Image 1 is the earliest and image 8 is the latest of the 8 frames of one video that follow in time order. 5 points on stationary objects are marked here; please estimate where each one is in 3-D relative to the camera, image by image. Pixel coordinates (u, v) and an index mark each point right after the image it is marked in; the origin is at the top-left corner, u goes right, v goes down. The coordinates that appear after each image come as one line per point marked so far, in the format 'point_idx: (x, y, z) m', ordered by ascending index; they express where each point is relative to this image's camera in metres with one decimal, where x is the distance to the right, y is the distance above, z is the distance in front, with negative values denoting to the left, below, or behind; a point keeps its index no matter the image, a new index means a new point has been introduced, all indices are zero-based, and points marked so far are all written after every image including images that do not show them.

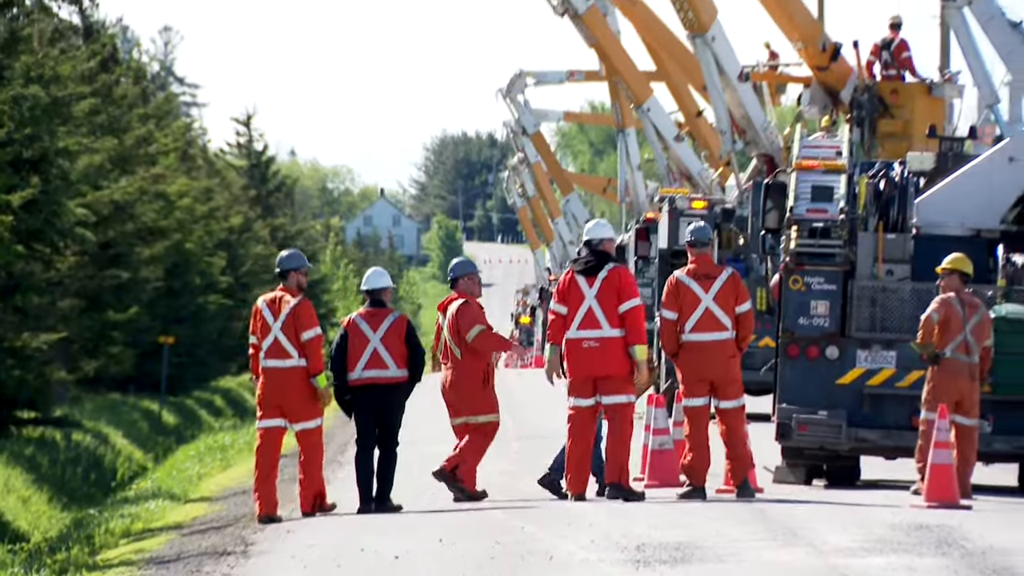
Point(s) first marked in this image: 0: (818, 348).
0: (+1.4, -0.3, +9.6) m
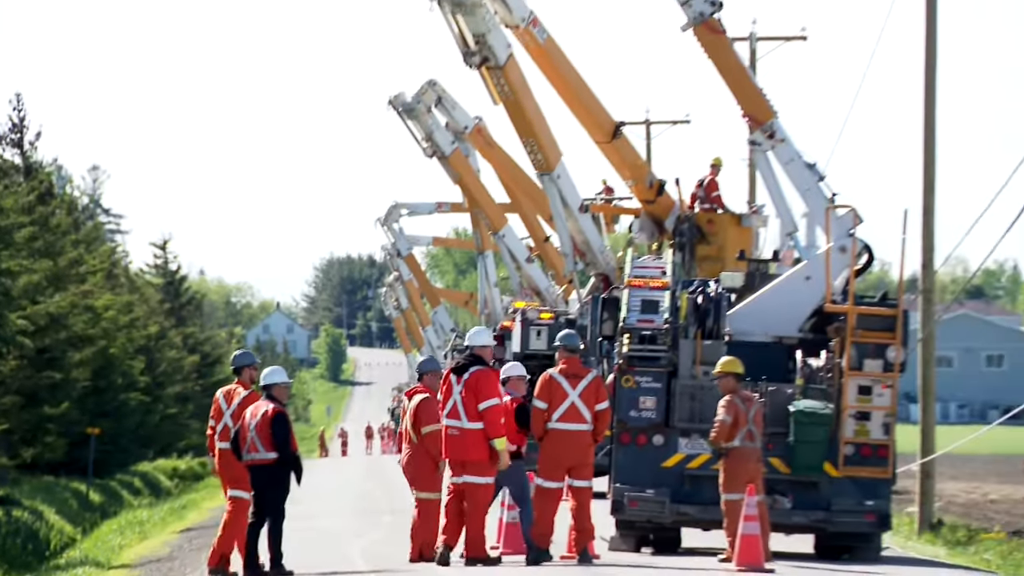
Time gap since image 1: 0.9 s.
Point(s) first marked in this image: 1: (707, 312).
0: (+0.7, -0.8, +11.4) m
1: (+1.1, -0.1, +11.6) m
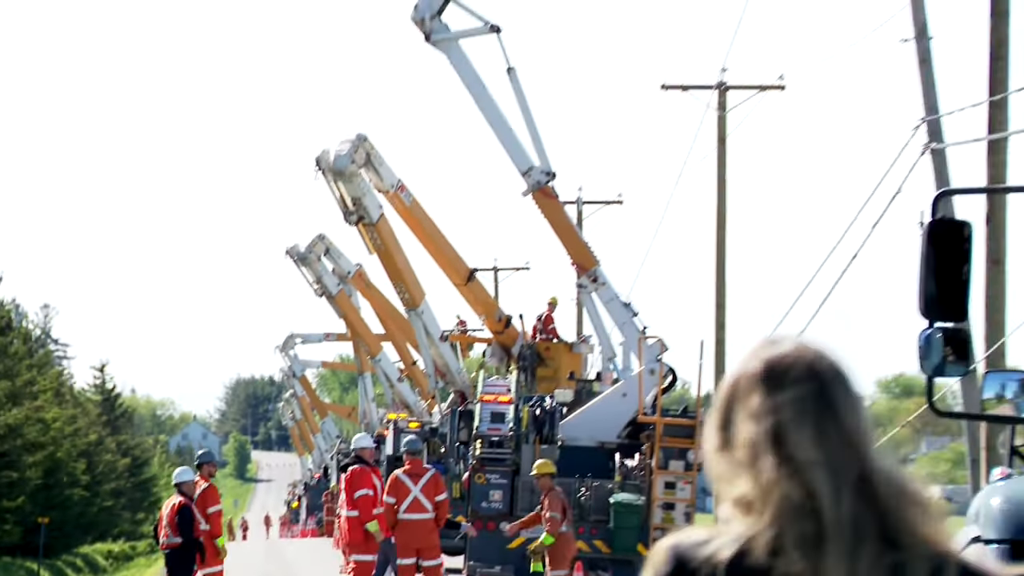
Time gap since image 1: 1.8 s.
0: (-0.1, -1.6, +14.2) m
1: (+0.2, -0.9, +14.4) m
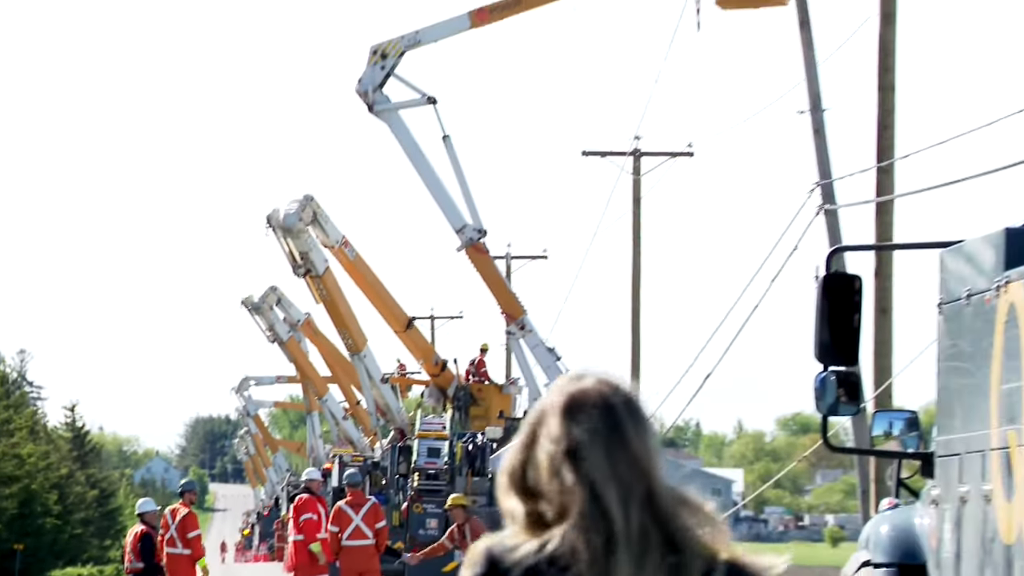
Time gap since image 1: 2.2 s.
0: (-0.6, -1.9, +15.6) m
1: (-0.3, -1.3, +15.8) m
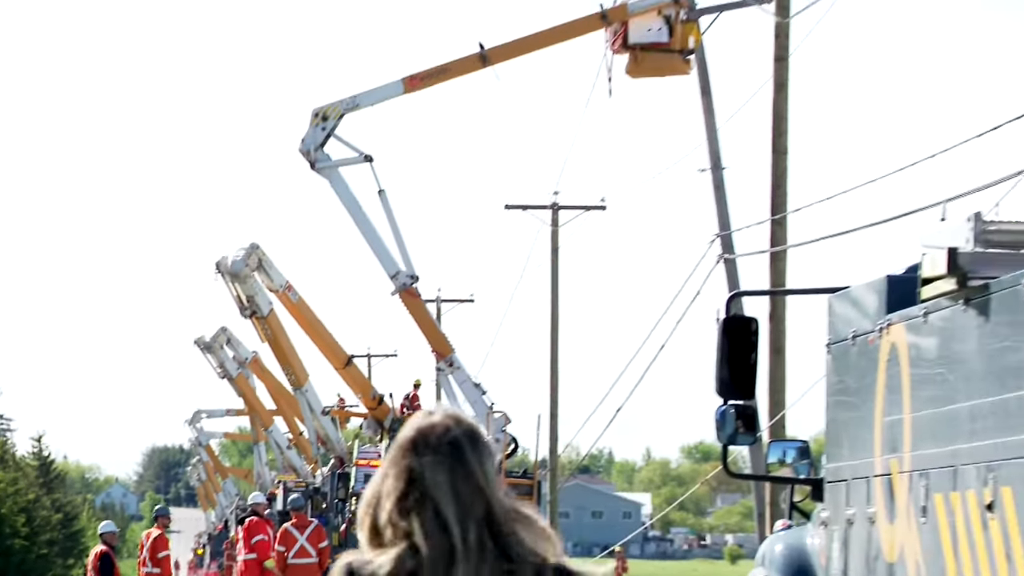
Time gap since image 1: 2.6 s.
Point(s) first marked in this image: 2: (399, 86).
0: (-1.2, -2.3, +17.1) m
1: (-0.9, -1.6, +17.3) m
2: (-0.9, +1.6, +17.1) m
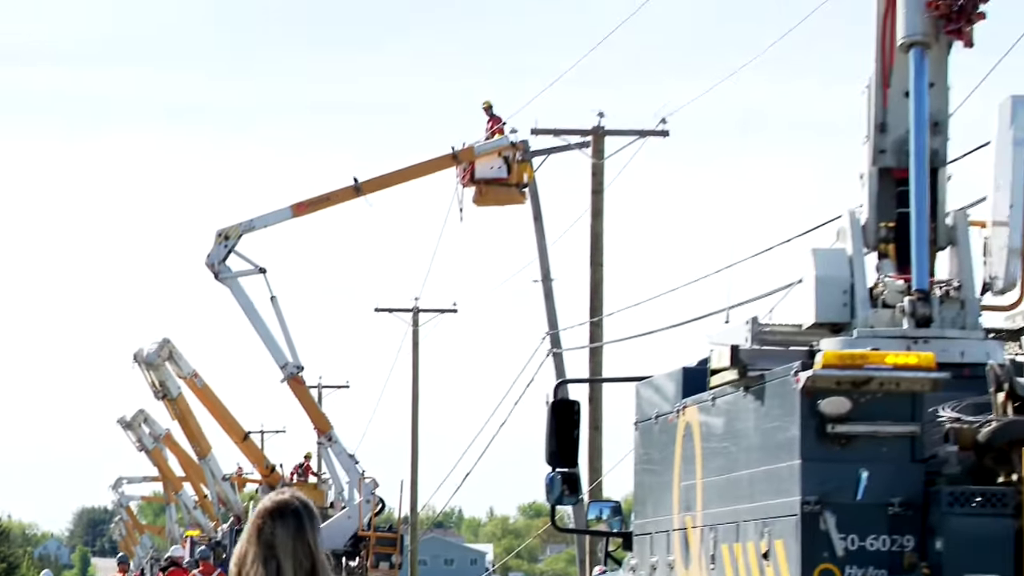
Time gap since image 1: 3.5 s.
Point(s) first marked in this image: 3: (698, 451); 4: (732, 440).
0: (-2.5, -3.1, +20.7) m
1: (-2.2, -2.5, +21.0) m
2: (-2.2, +0.8, +20.8) m
3: (+1.8, -1.5, +19.7) m
4: (+2.0, -1.3, +18.8) m
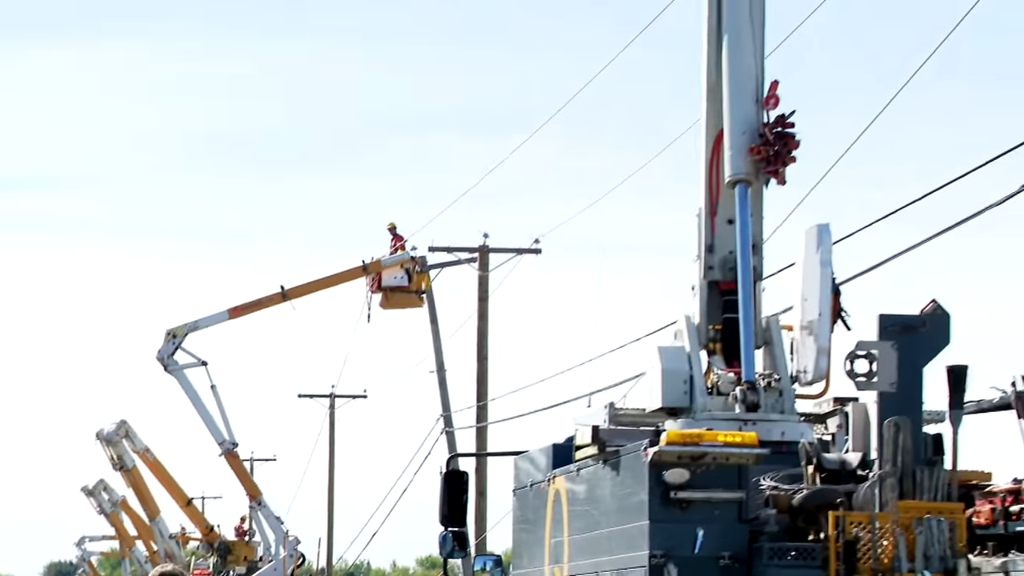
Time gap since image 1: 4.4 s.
0: (-3.7, -4.2, +24.9) m
1: (-3.4, -3.5, +25.2) m
2: (-3.4, -0.3, +25.1) m
3: (+0.6, -2.6, +24.0) m
4: (+0.9, -2.4, +23.1) m
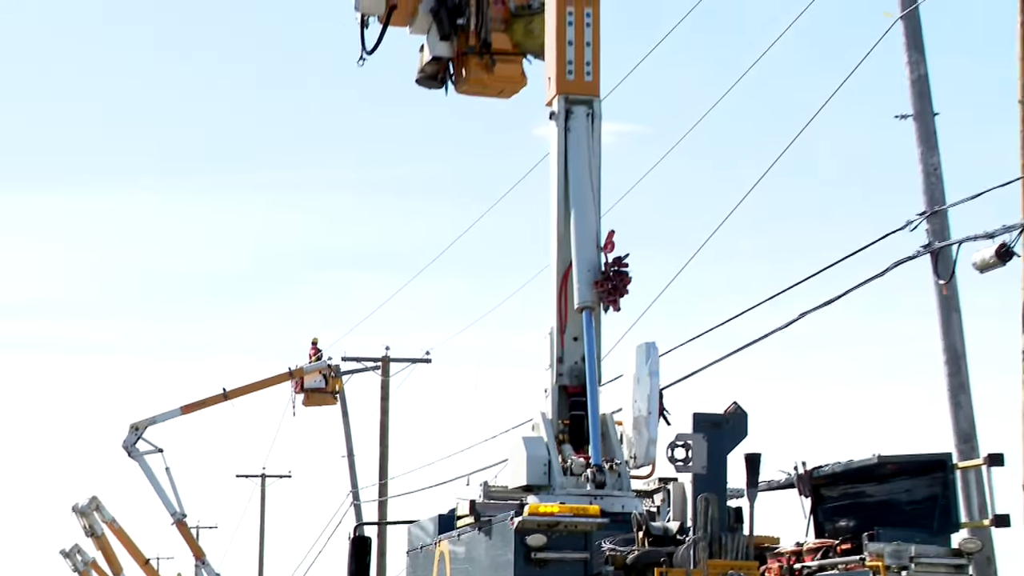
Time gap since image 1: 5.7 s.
0: (-5.2, -5.7, +31.1) m
1: (-4.9, -5.1, +31.4) m
2: (-5.0, -1.8, +31.4) m
3: (-0.9, -4.1, +30.4) m
4: (-0.6, -3.8, +29.5) m
